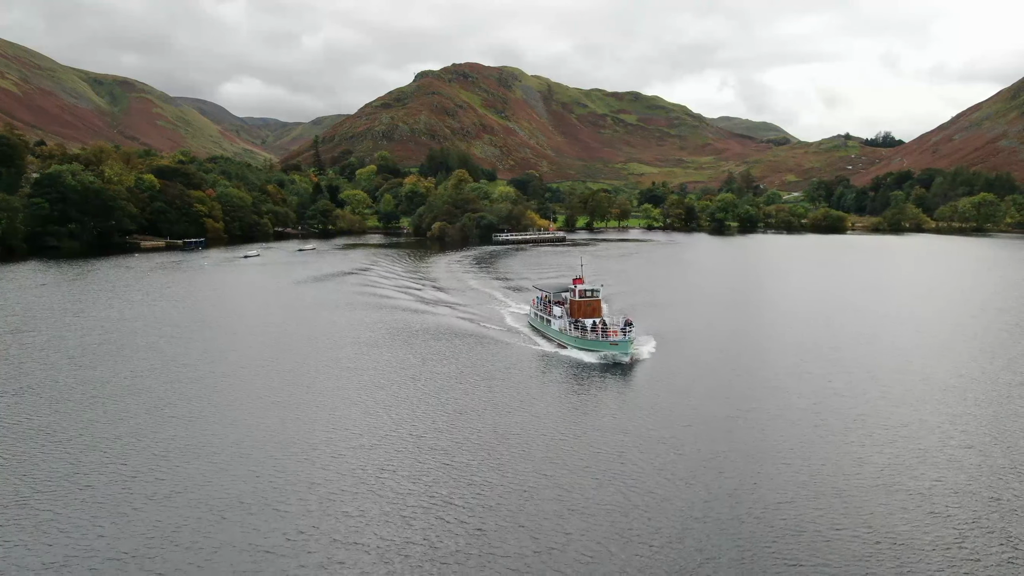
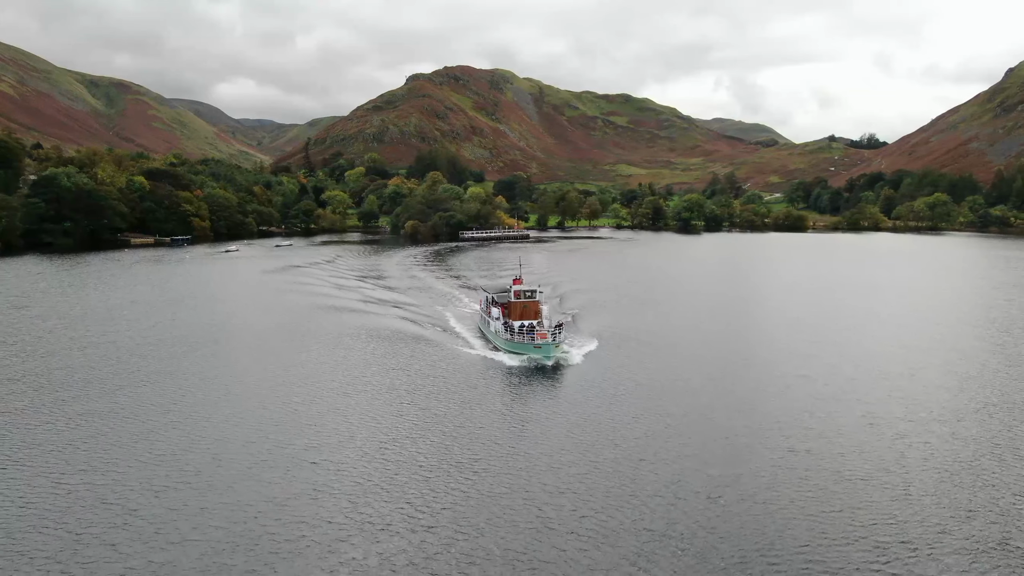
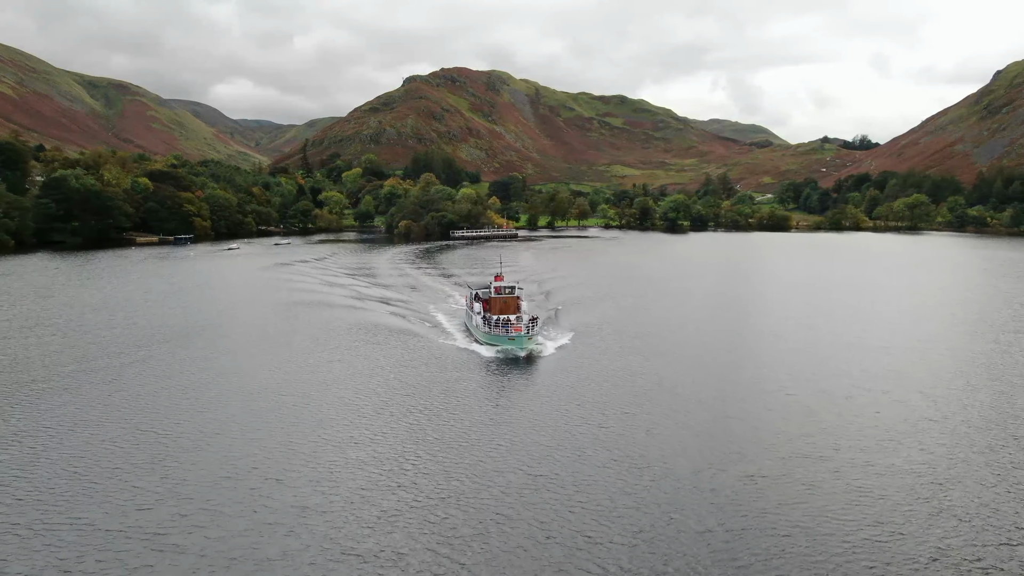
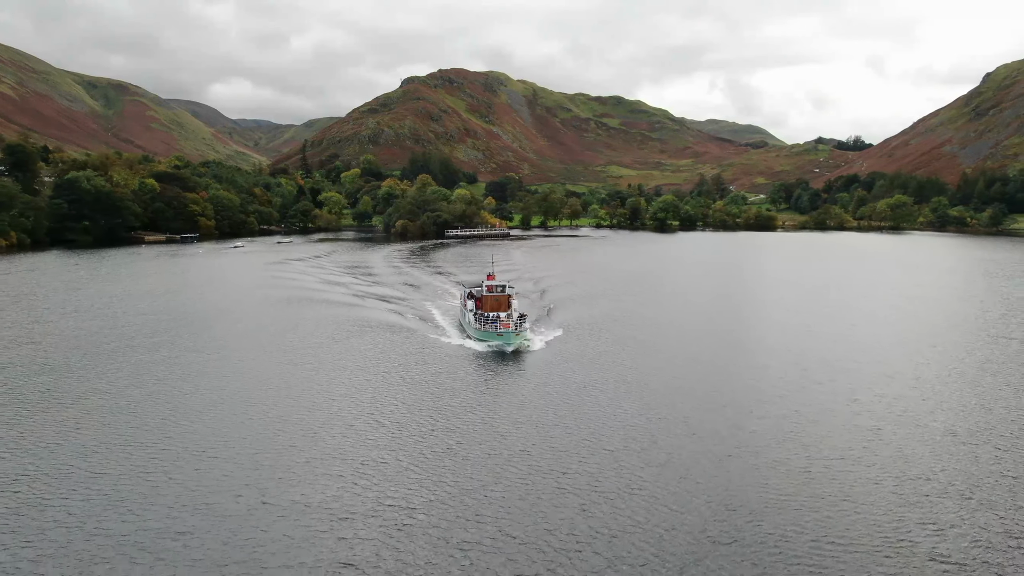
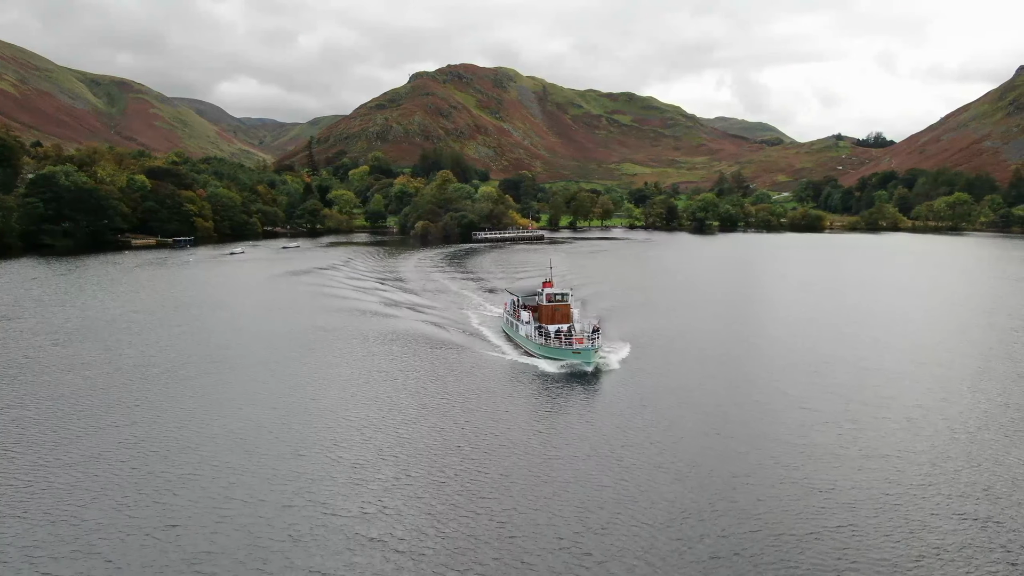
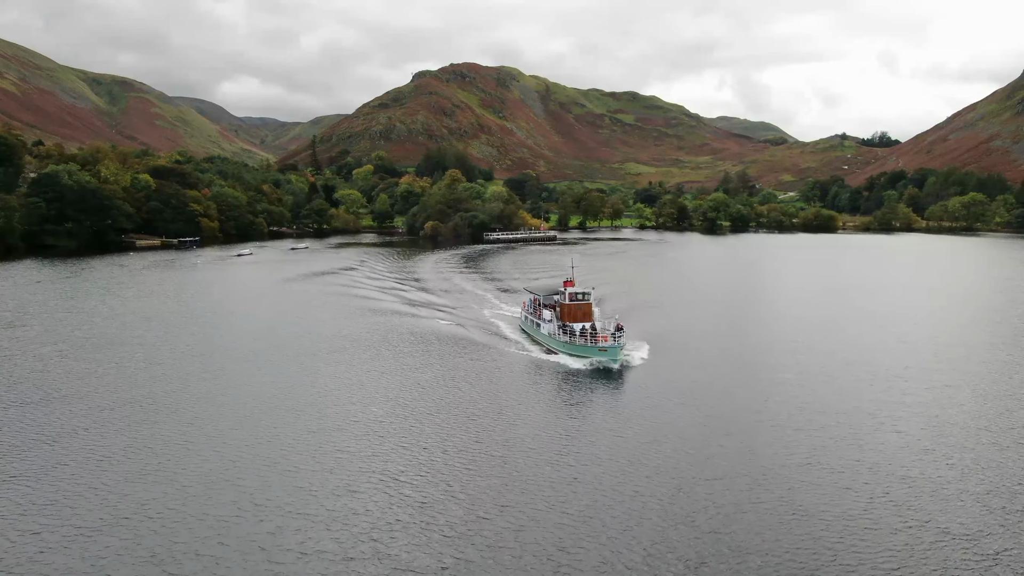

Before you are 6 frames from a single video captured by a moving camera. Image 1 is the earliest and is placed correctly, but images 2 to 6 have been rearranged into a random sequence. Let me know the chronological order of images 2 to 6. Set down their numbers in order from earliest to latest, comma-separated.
6, 5, 2, 3, 4
